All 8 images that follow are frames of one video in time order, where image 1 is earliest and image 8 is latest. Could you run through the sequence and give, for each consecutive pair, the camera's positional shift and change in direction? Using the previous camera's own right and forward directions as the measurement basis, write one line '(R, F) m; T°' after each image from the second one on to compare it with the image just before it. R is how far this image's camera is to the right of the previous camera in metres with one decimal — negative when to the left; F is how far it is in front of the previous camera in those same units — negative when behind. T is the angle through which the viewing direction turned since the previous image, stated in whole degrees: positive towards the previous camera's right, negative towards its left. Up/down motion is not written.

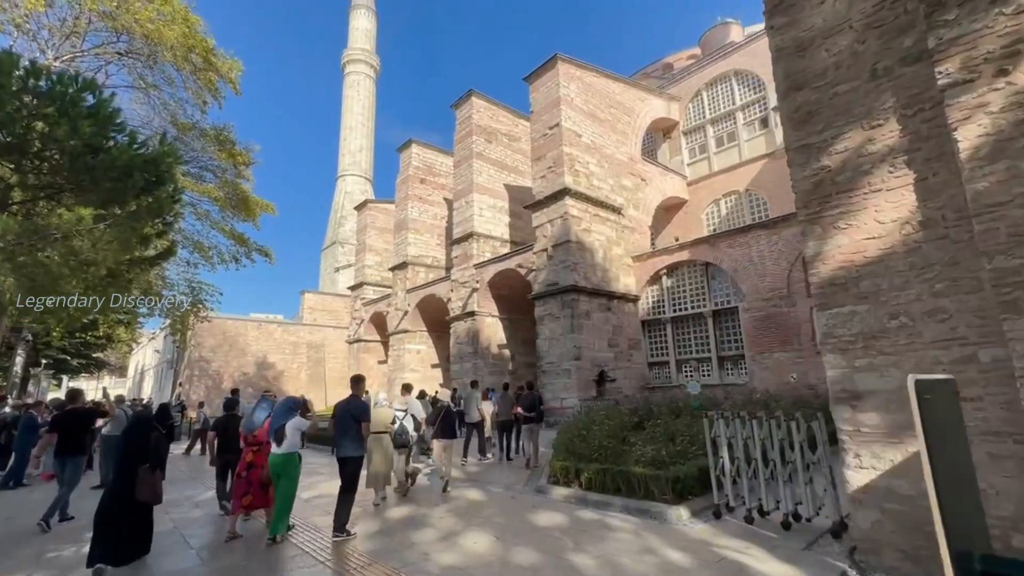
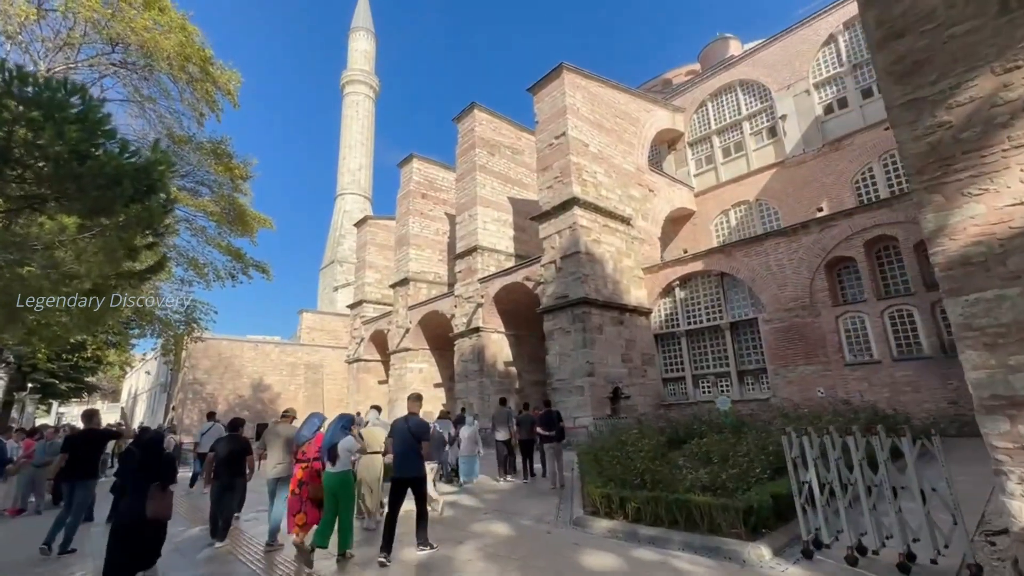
(-0.3, +0.6) m; 0°
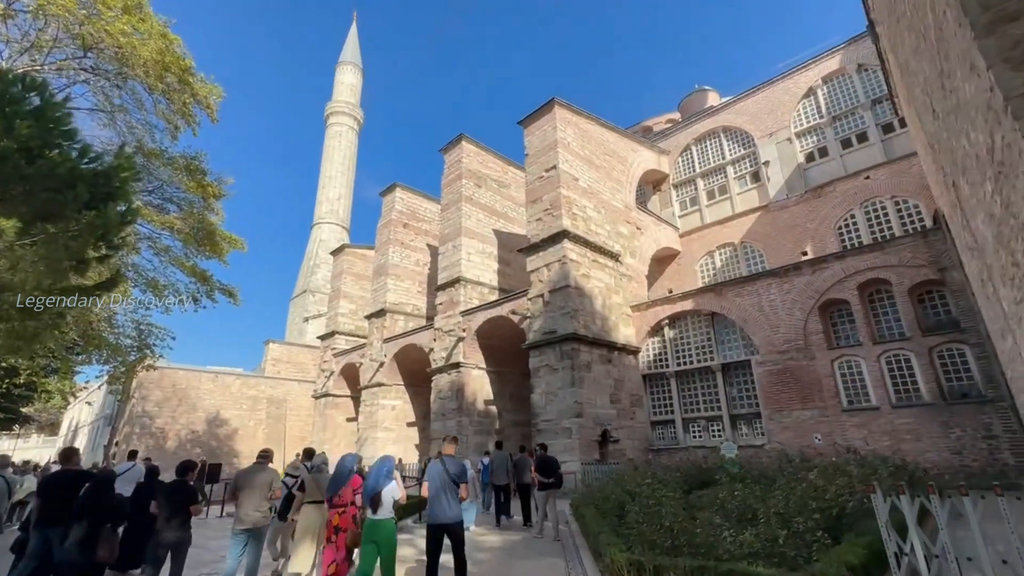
(-0.3, +0.6) m; +3°
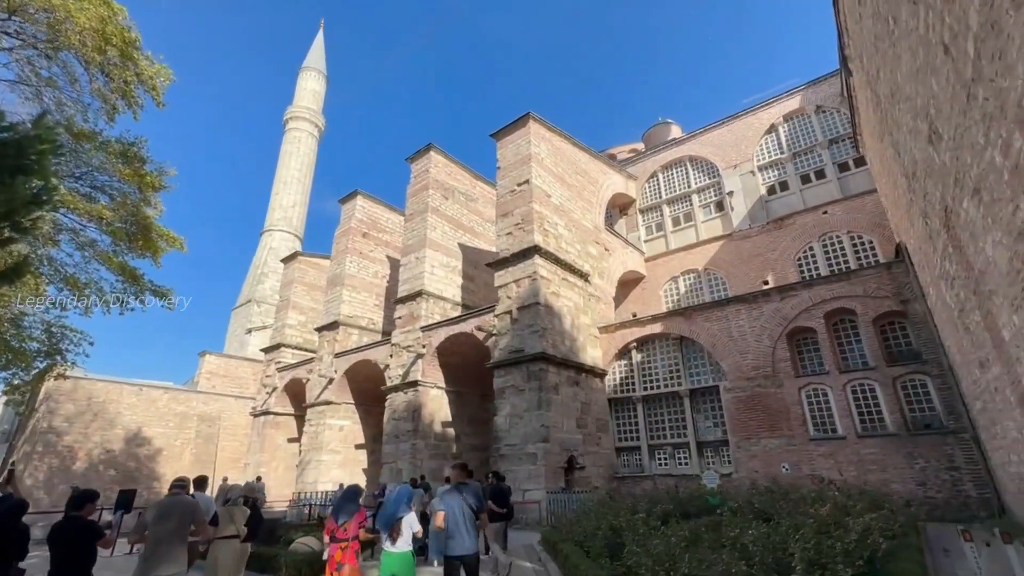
(-0.3, +0.6) m; +5°
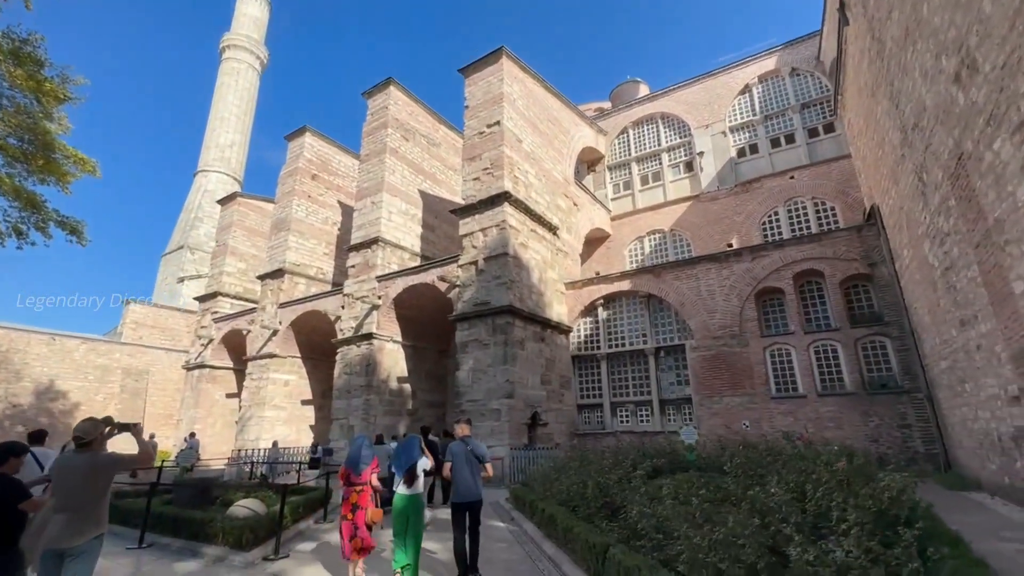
(-0.4, +0.8) m; +6°
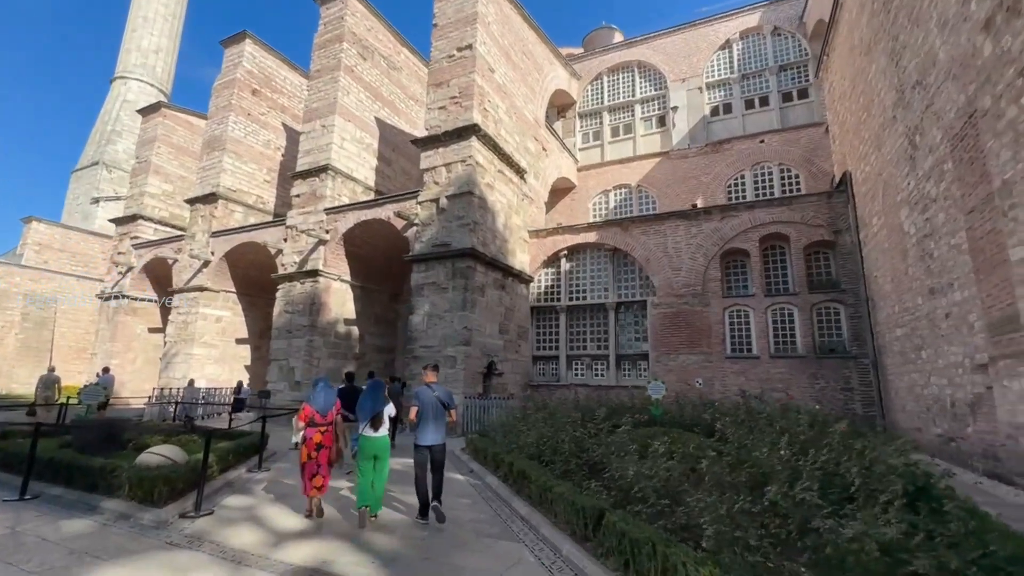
(-0.3, +0.7) m; +6°
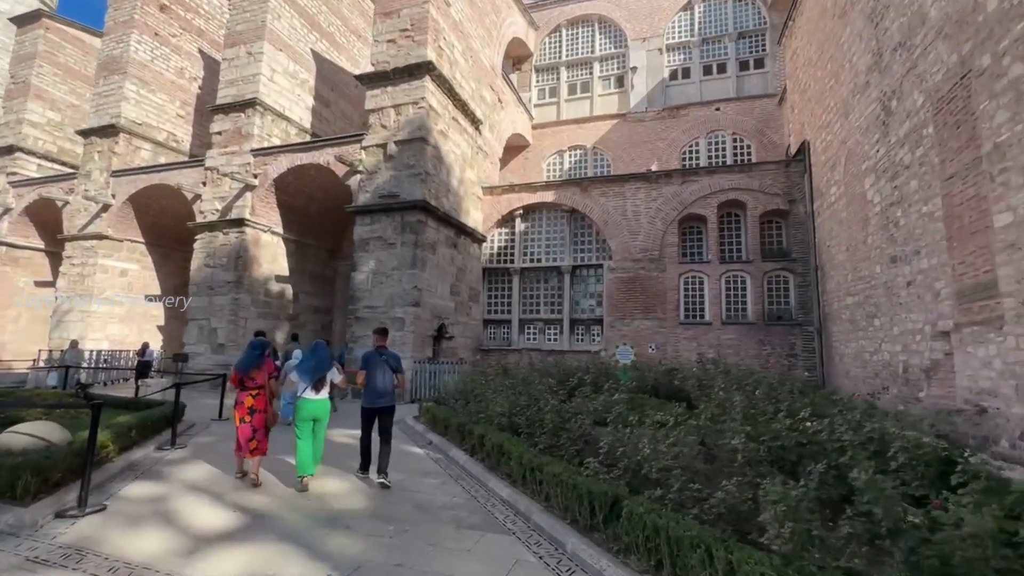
(-0.3, +0.7) m; +7°
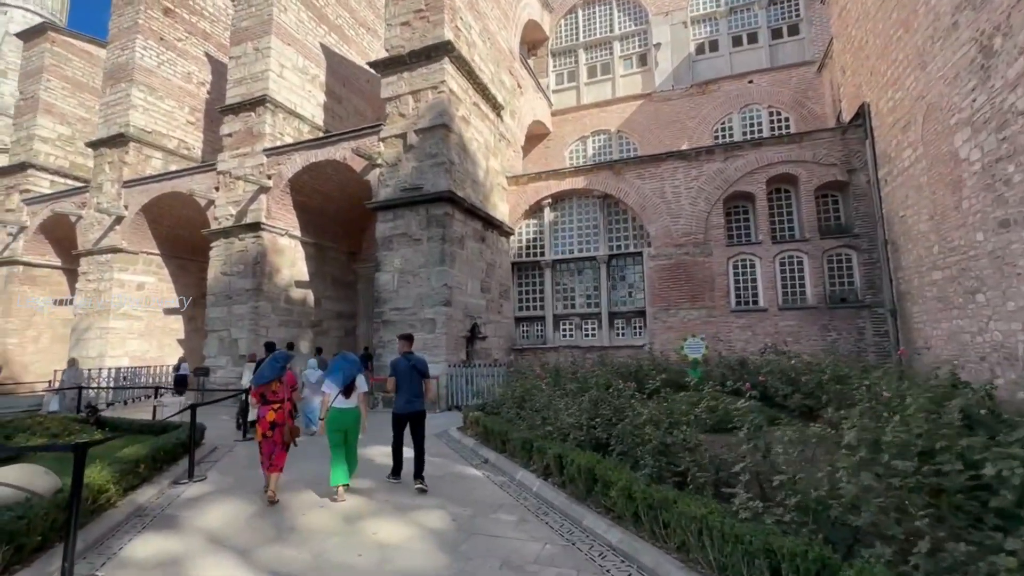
(-0.5, +0.8) m; -2°
